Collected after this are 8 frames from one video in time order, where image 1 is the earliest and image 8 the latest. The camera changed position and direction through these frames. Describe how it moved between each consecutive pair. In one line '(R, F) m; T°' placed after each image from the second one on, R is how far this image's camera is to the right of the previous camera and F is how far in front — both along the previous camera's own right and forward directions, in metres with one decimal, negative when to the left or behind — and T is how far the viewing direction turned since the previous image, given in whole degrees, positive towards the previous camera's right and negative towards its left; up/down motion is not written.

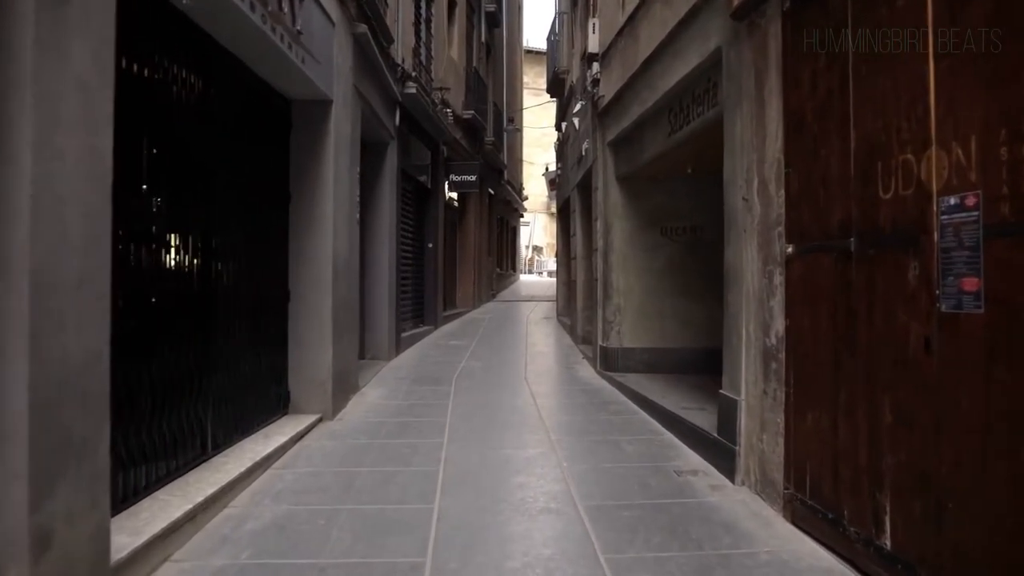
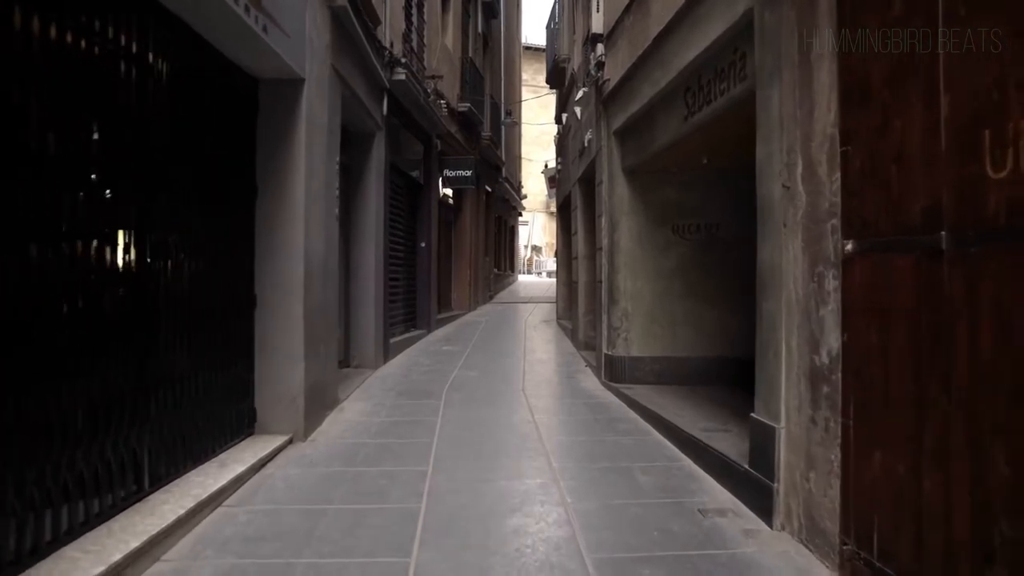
(0.0, +0.8) m; 0°
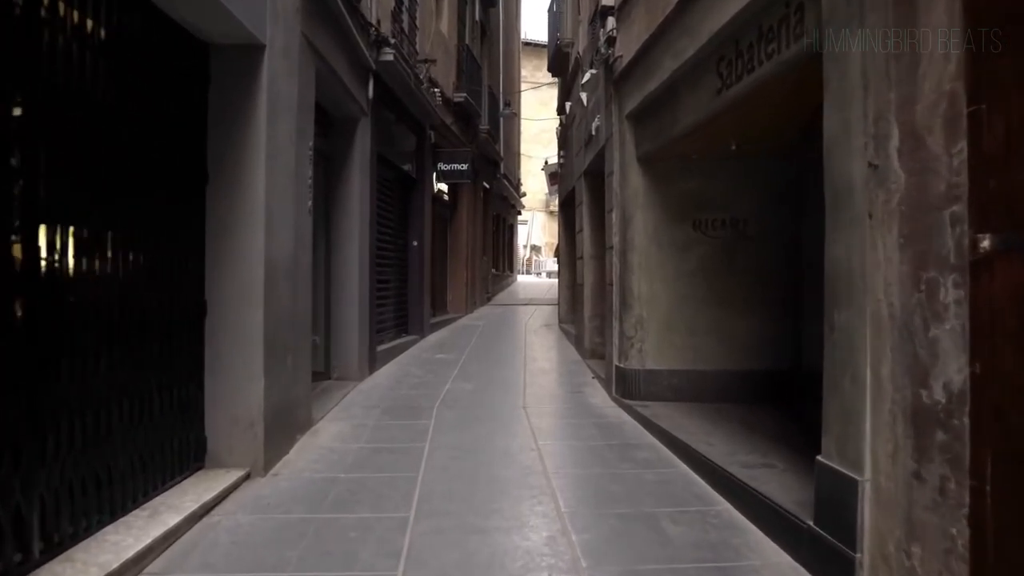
(0.0, +0.9) m; 0°
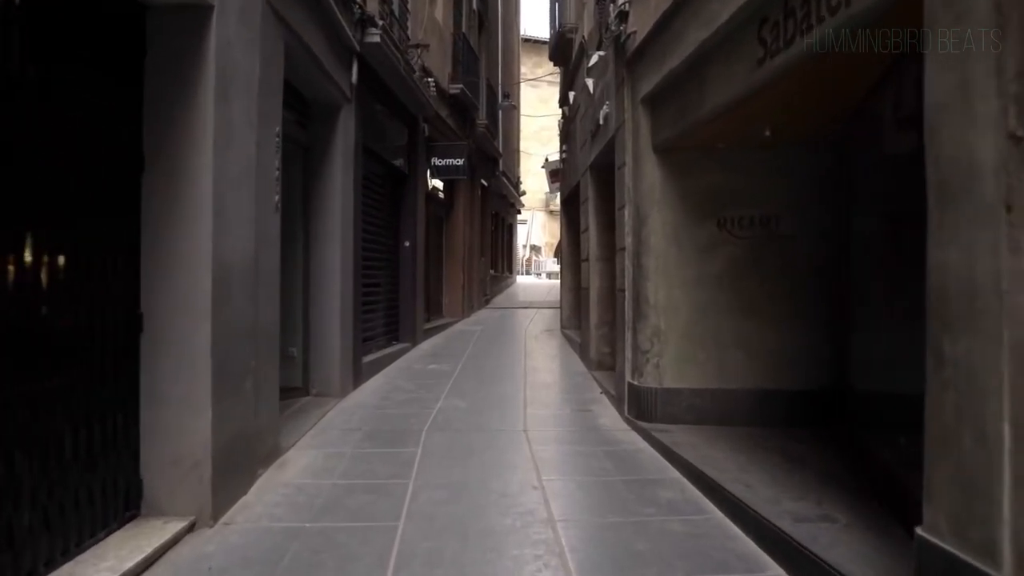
(0.0, +0.9) m; 0°
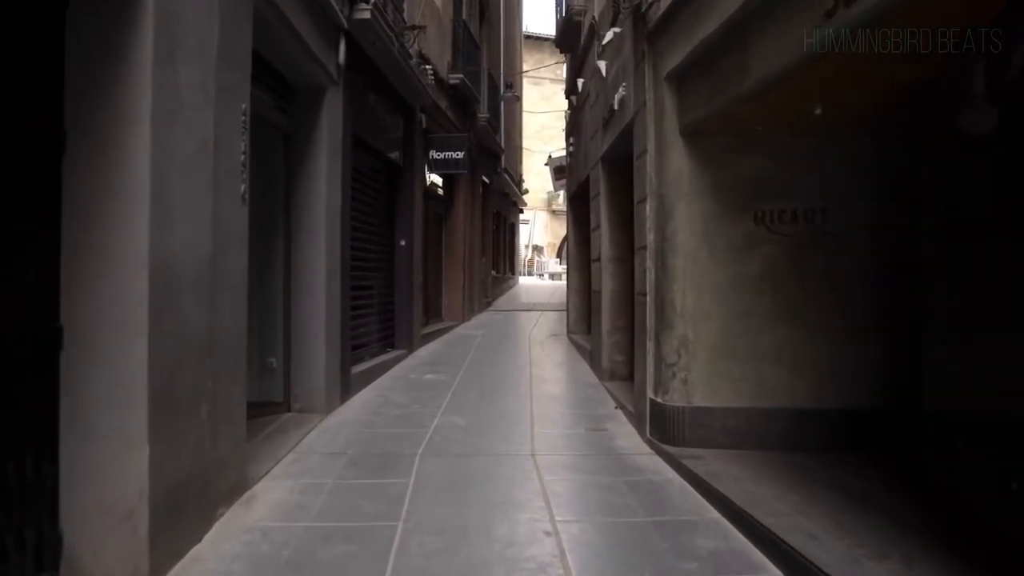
(0.0, +0.8) m; 0°
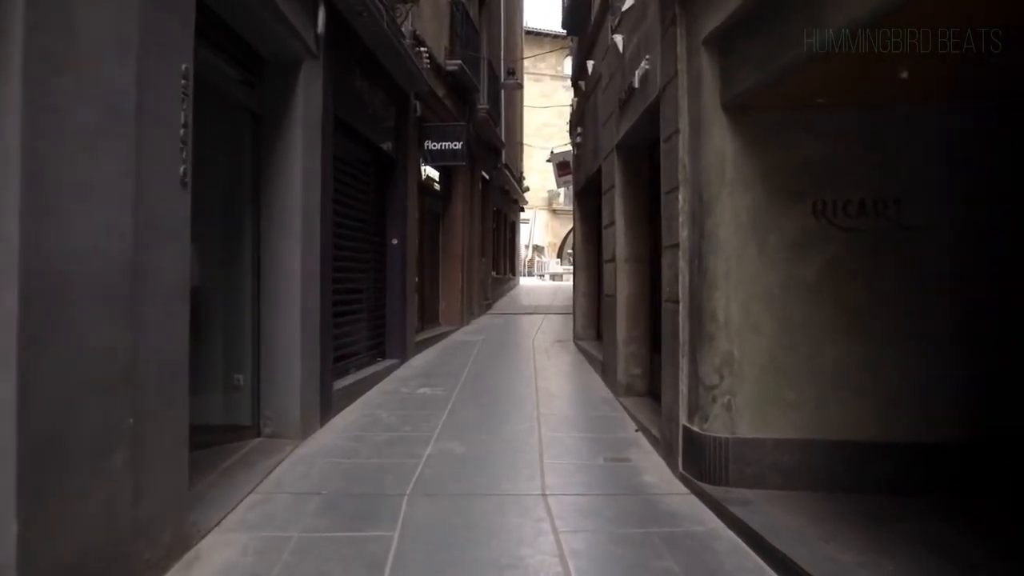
(0.0, +0.9) m; 0°
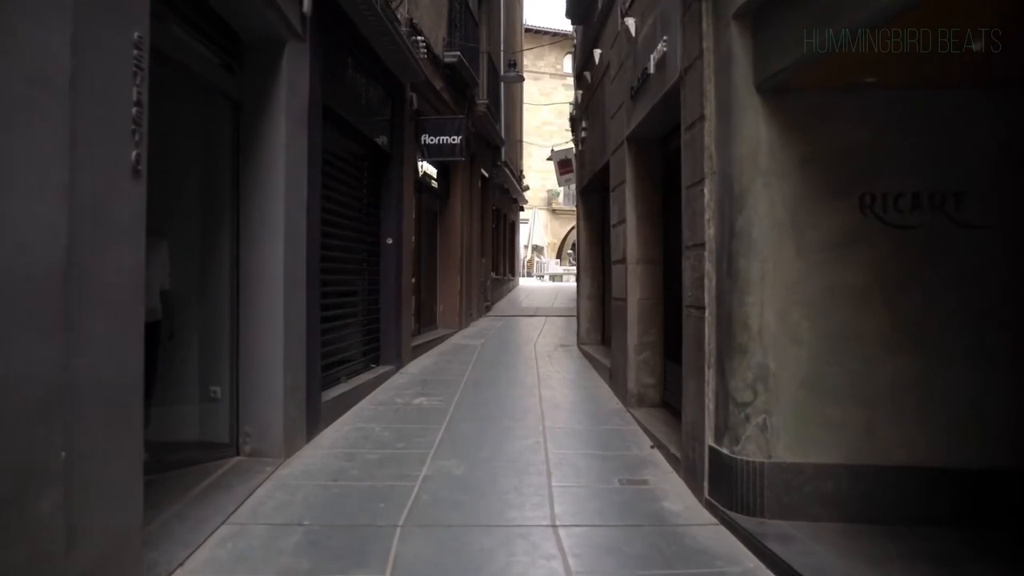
(0.0, +0.5) m; 0°
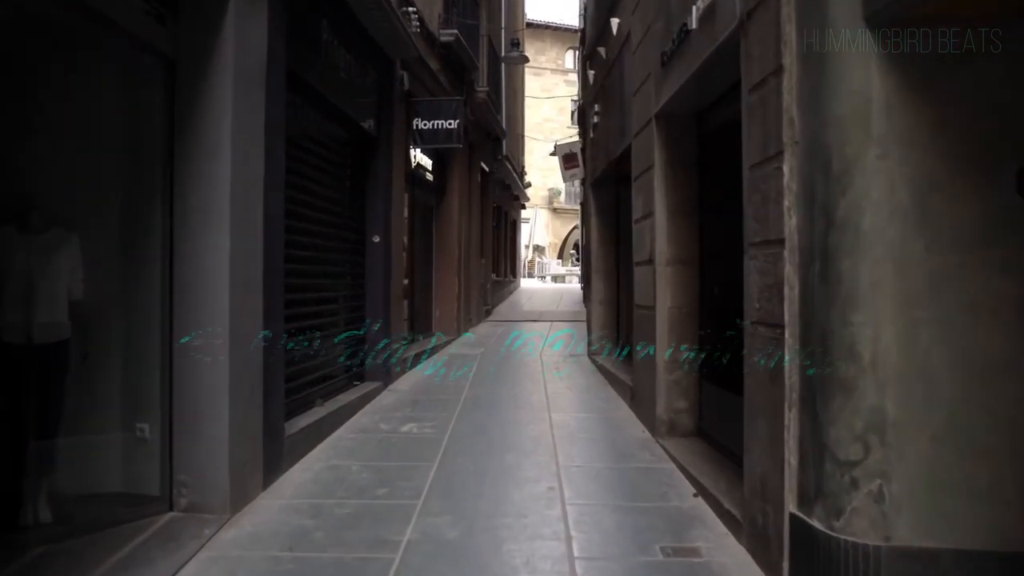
(0.0, +1.2) m; 0°
